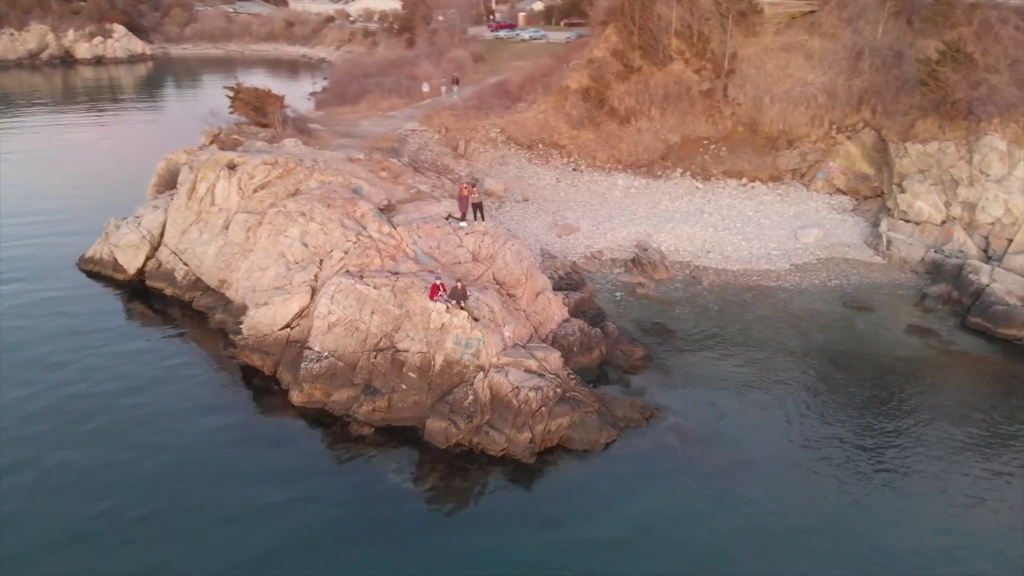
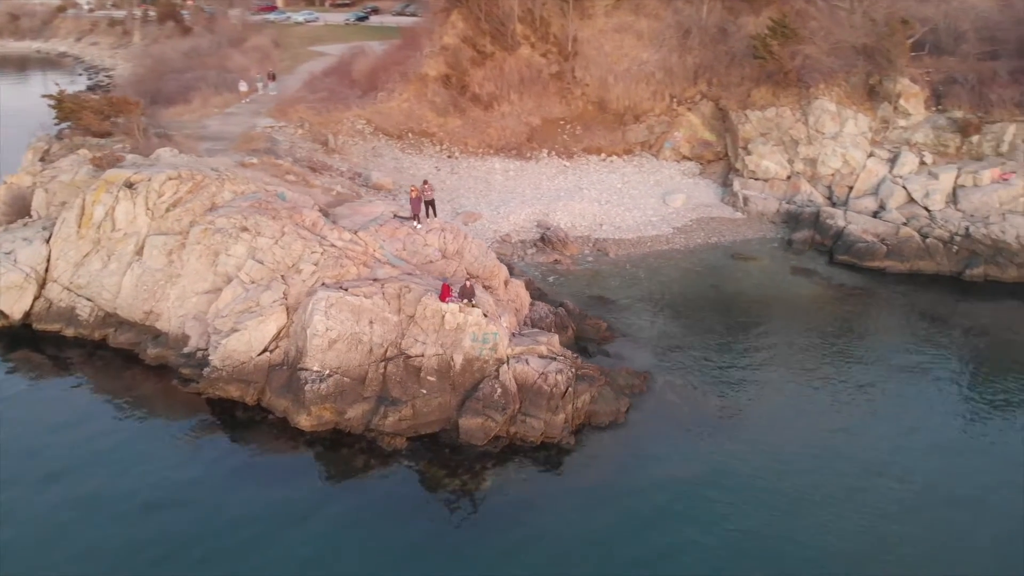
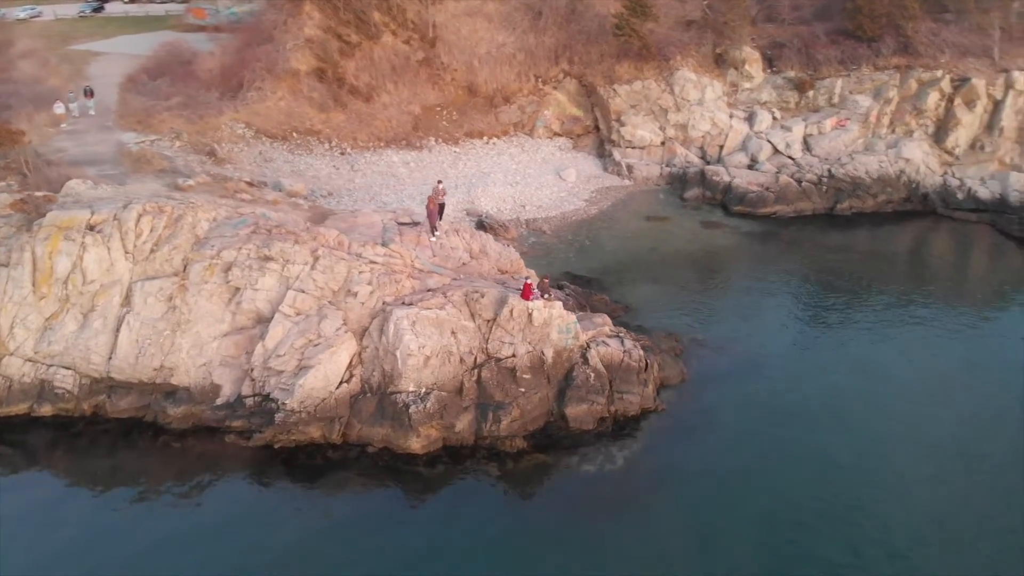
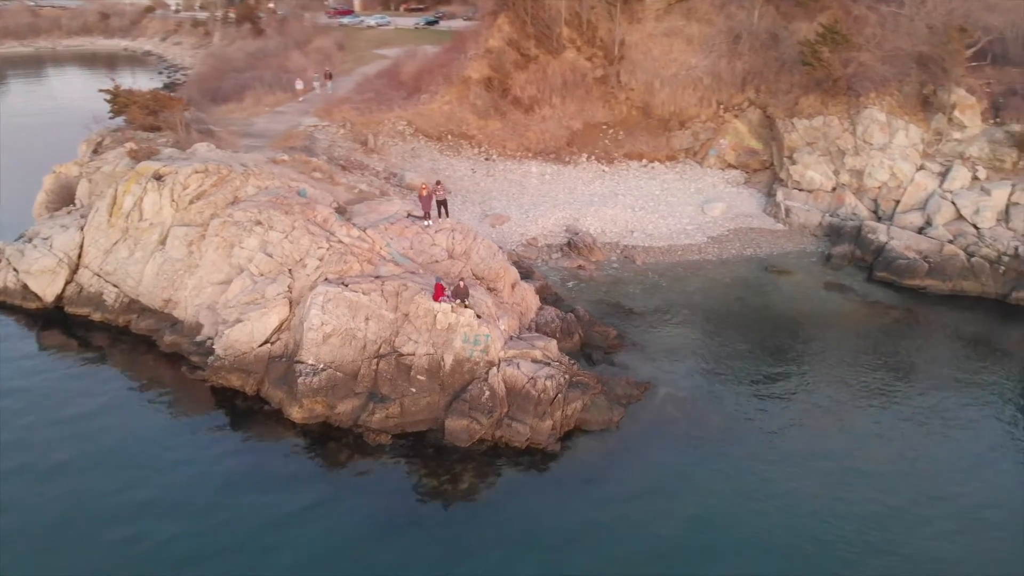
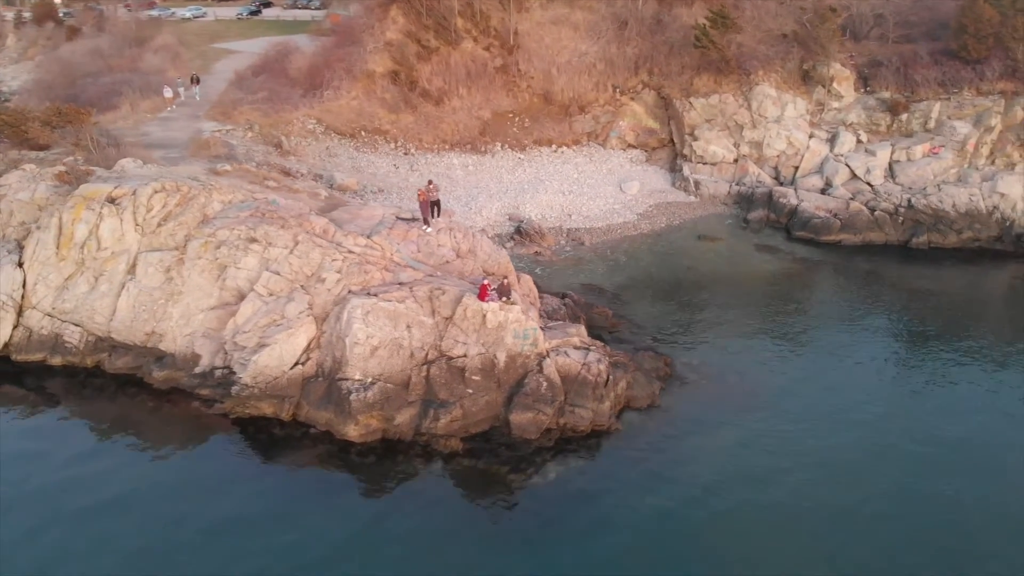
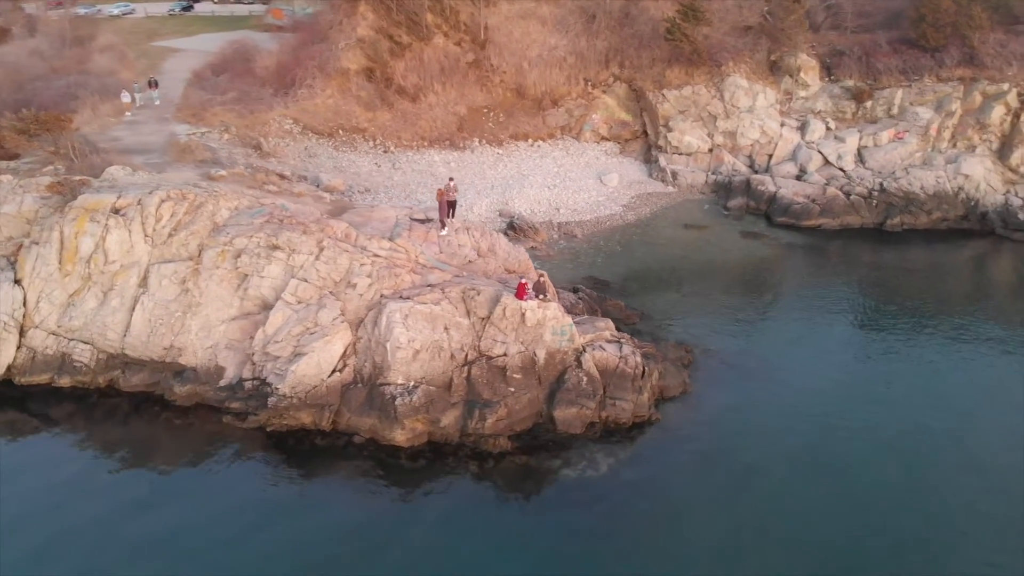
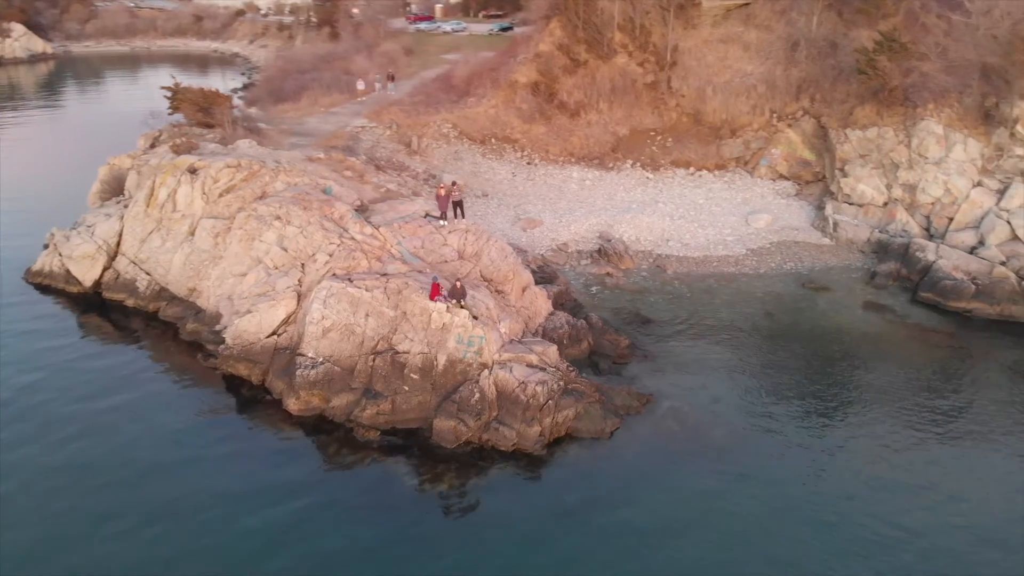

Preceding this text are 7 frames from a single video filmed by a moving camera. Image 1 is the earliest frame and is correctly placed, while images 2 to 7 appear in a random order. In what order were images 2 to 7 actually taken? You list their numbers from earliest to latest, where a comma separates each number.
7, 4, 2, 5, 6, 3
